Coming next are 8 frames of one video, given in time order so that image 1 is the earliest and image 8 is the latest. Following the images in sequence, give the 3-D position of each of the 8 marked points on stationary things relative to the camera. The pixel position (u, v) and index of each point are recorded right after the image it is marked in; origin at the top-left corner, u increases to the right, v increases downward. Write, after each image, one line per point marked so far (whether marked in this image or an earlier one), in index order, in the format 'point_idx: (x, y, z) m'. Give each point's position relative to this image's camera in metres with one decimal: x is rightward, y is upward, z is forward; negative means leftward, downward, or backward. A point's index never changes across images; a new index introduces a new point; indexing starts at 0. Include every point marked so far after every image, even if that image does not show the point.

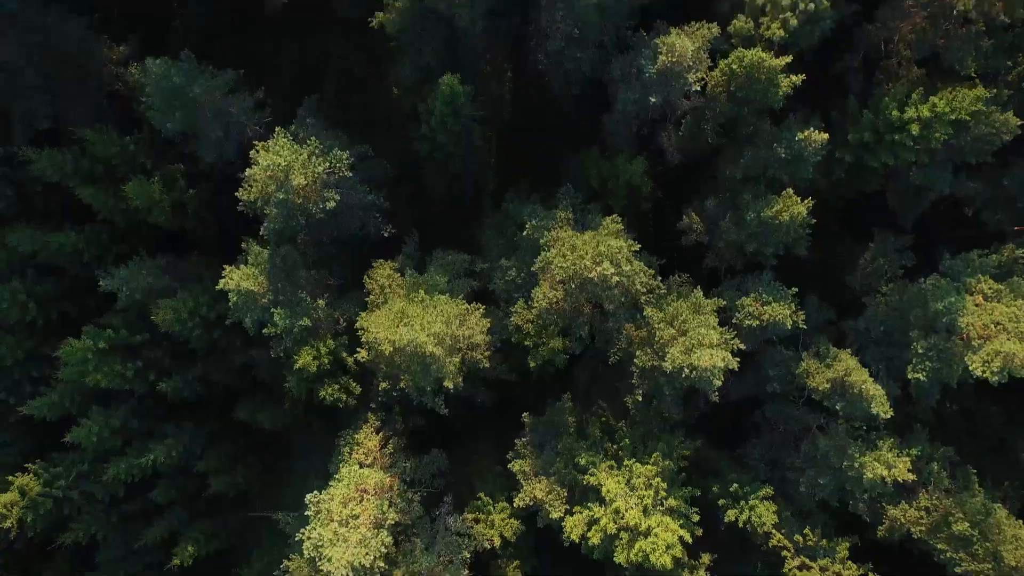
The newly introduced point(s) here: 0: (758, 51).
0: (+3.9, +3.7, +15.7) m
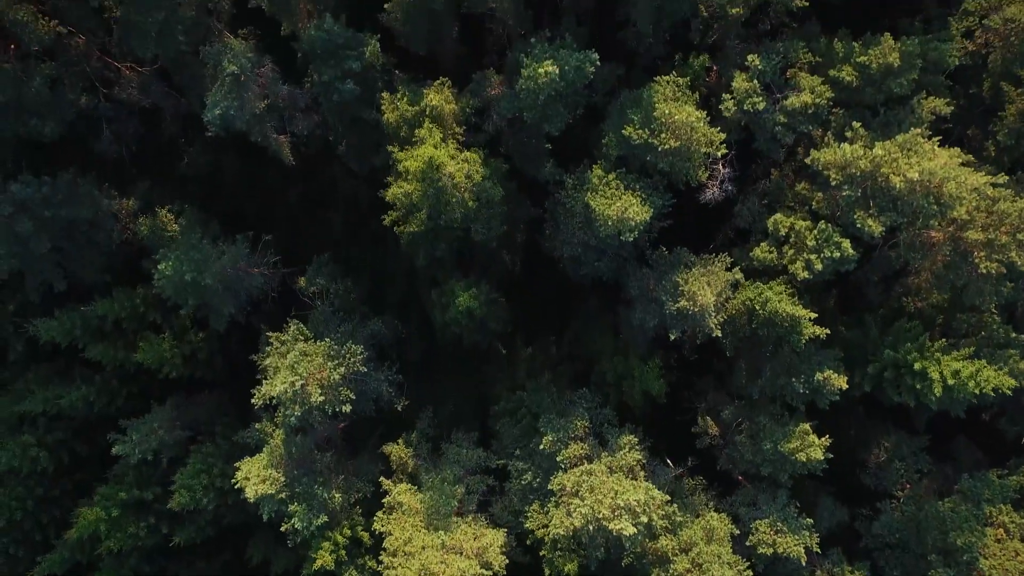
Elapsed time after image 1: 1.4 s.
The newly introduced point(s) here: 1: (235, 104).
0: (+4.2, -0.1, +15.5) m
1: (-5.1, +3.3, +18.1) m
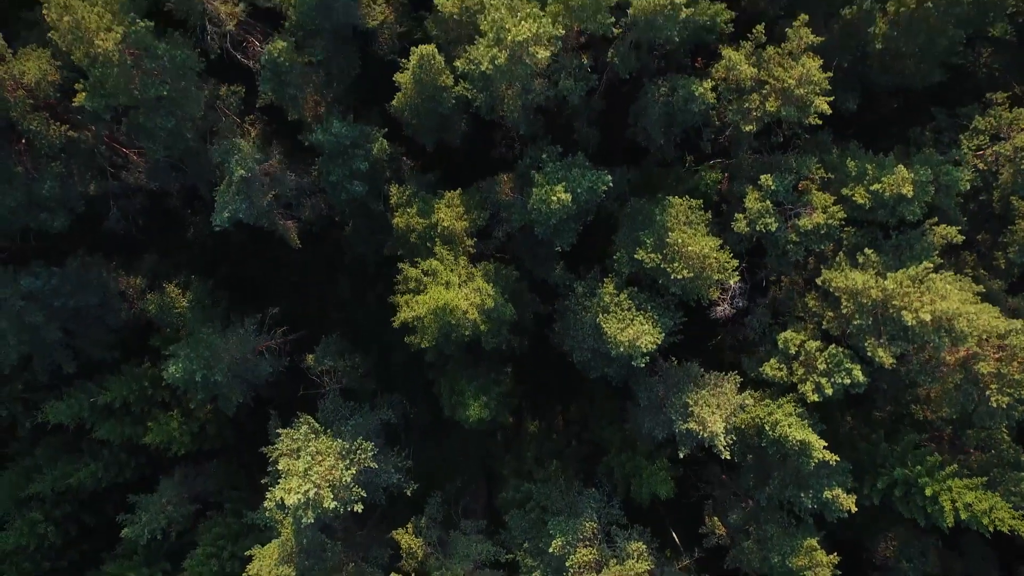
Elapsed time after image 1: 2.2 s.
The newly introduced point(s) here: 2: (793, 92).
0: (+4.4, -2.1, +15.6) m
1: (-4.9, +1.5, +18.0) m
2: (+4.4, +3.0, +15.2) m
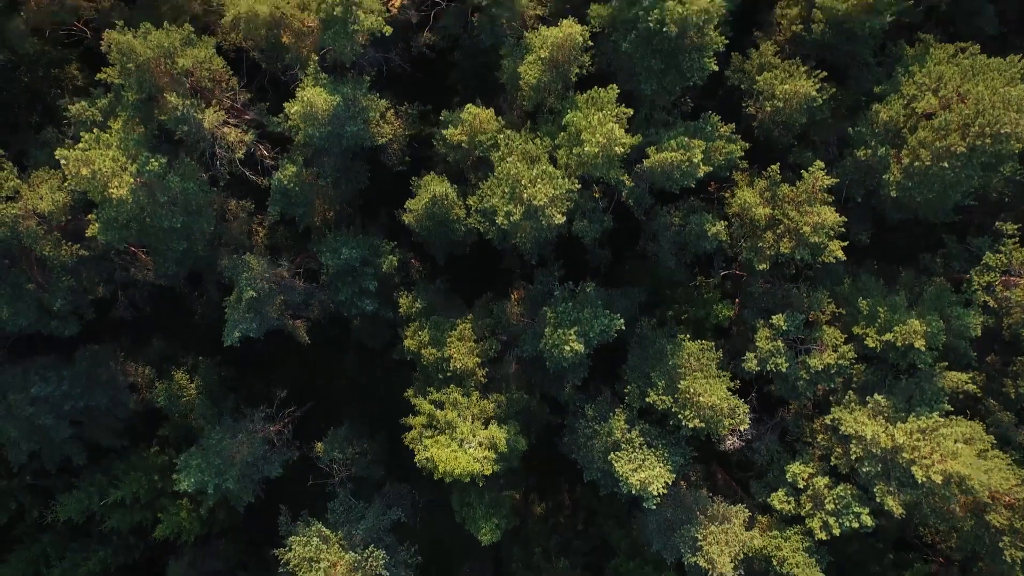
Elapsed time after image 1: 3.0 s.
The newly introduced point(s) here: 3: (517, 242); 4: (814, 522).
0: (+4.6, -4.3, +15.8) m
1: (-4.7, -0.7, +18.1) m
2: (+4.6, +0.8, +15.2) m
3: (+0.1, +0.8, +16.6) m
4: (+4.9, -3.8, +15.9) m
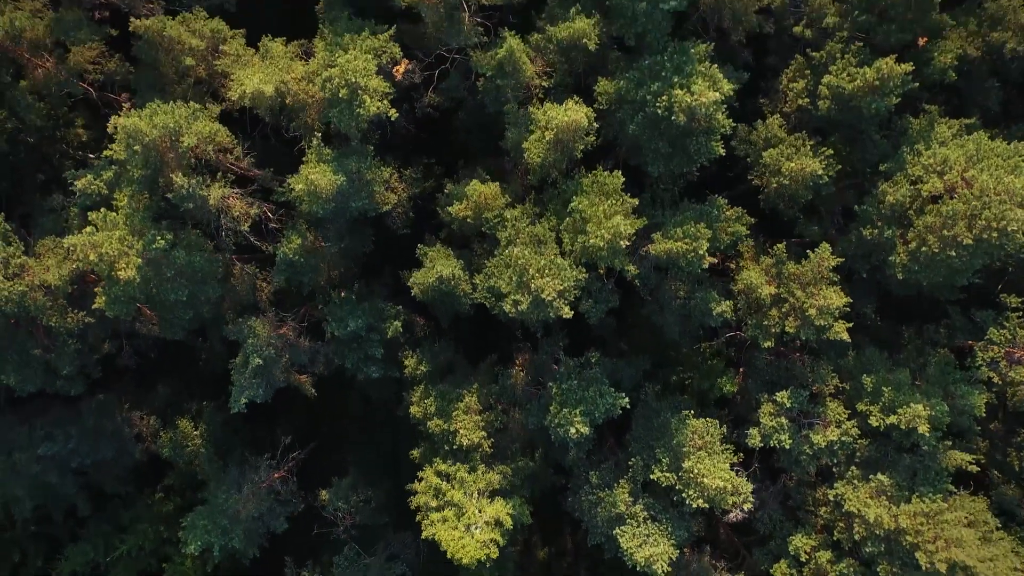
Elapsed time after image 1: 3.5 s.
0: (+4.7, -5.5, +15.9) m
1: (-4.6, -1.8, +18.1) m
2: (+4.6, -0.5, +15.3) m
3: (+0.2, -0.4, +16.6) m
4: (+4.9, -5.0, +16.0) m
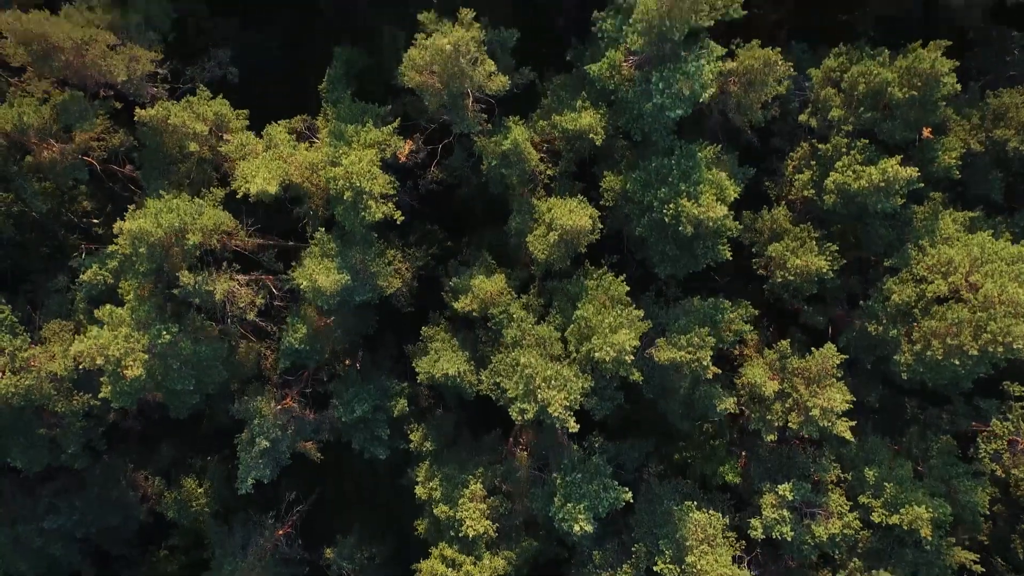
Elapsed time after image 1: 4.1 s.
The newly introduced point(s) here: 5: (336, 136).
0: (+4.7, -7.1, +16.1) m
1: (-4.5, -3.3, +18.2) m
2: (+4.7, -2.0, +15.4) m
3: (+0.2, -2.0, +16.7) m
4: (+5.0, -6.5, +16.2) m
5: (-2.9, +2.5, +16.3) m
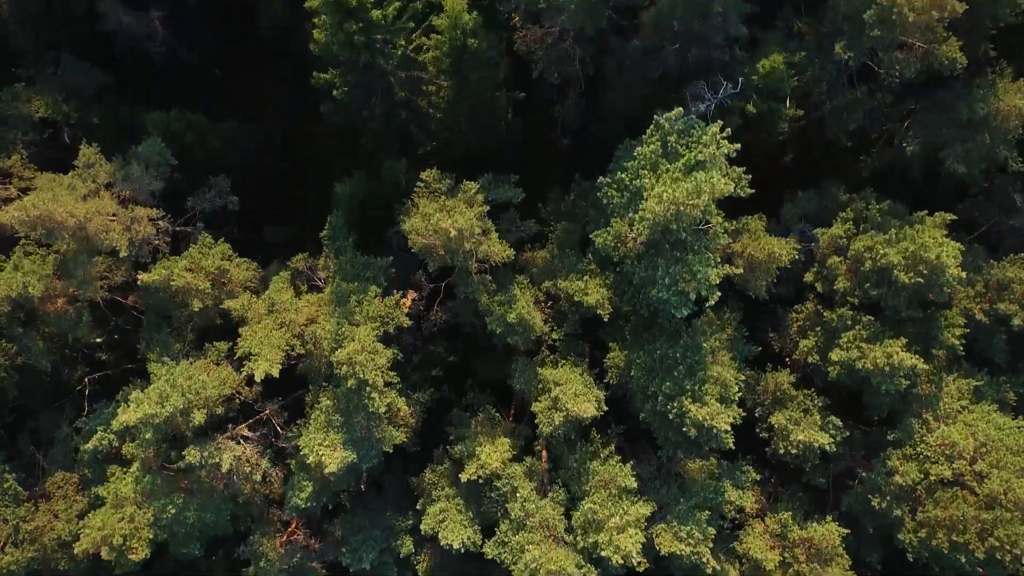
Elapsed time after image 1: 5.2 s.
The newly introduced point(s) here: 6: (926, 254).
0: (+4.8, -9.8, +16.4) m
1: (-4.5, -6.0, +18.4) m
2: (+4.8, -4.8, +15.5) m
3: (+0.3, -4.7, +16.8) m
4: (+5.1, -9.3, +16.5) m
5: (-2.8, -0.3, +16.2) m
6: (+6.1, +0.5, +14.6) m
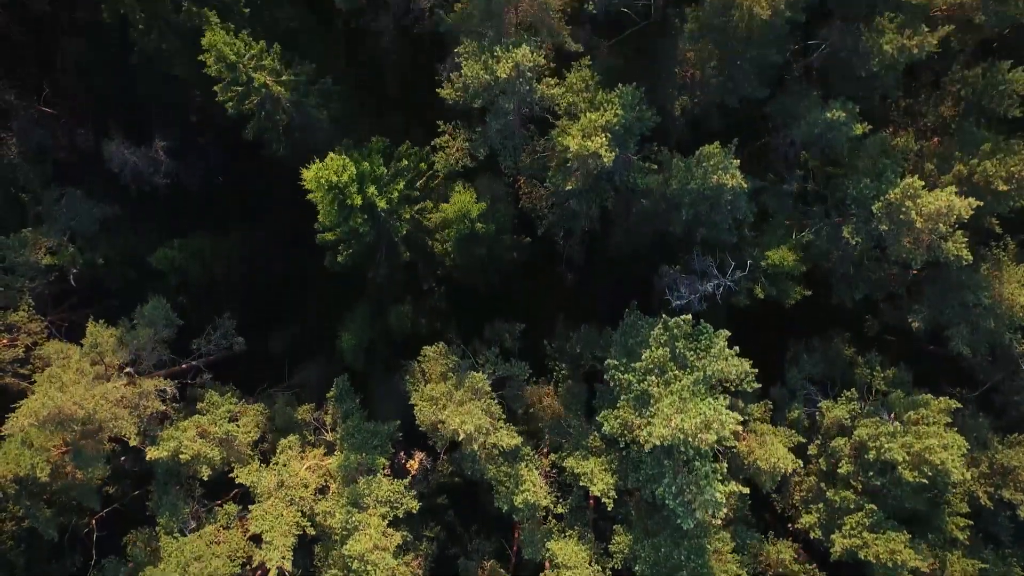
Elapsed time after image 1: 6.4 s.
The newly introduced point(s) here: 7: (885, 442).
0: (+4.9, -12.8, +16.9) m
1: (-4.3, -8.9, +18.7) m
2: (+4.9, -7.8, +15.8) m
3: (+0.4, -7.6, +17.1) m
4: (+5.2, -12.2, +17.0) m
5: (-2.7, -3.3, +16.3) m
6: (+6.2, -2.5, +14.7) m
7: (+5.7, -2.4, +15.3) m
